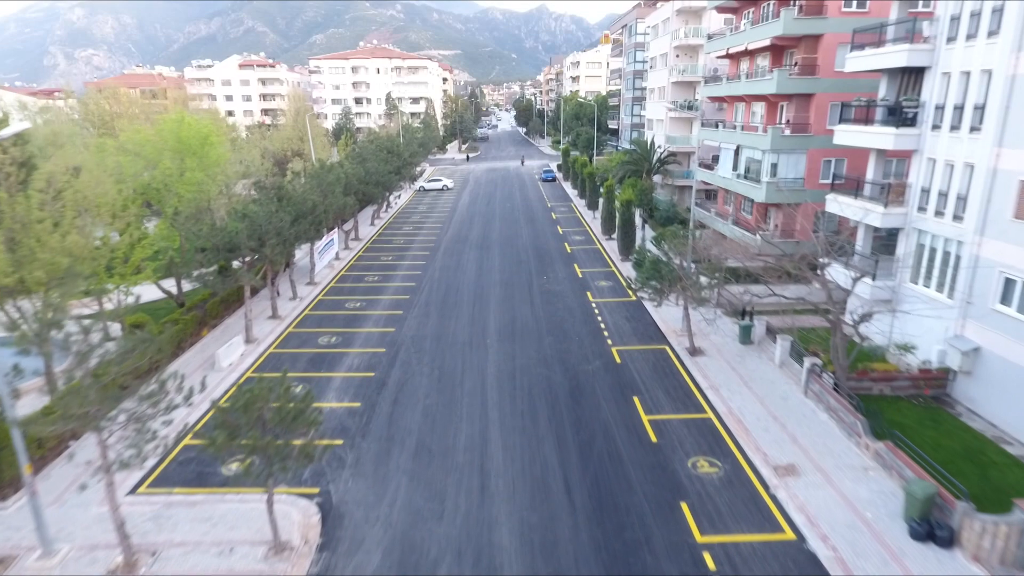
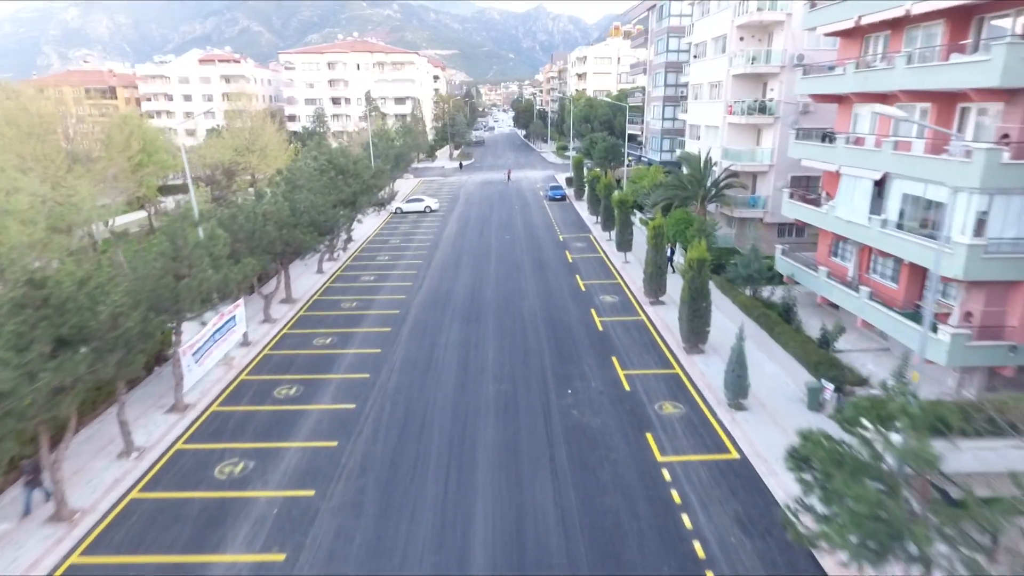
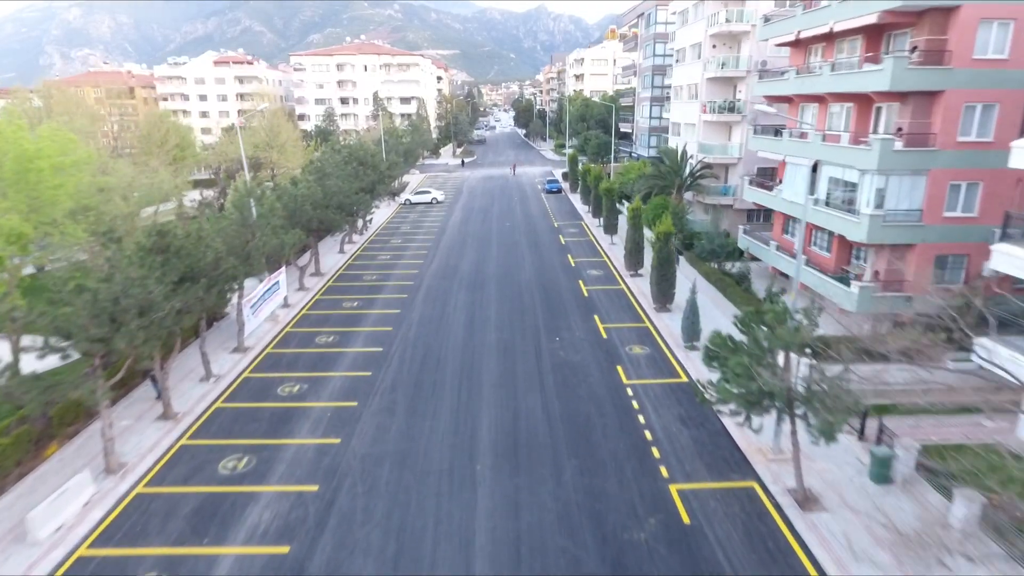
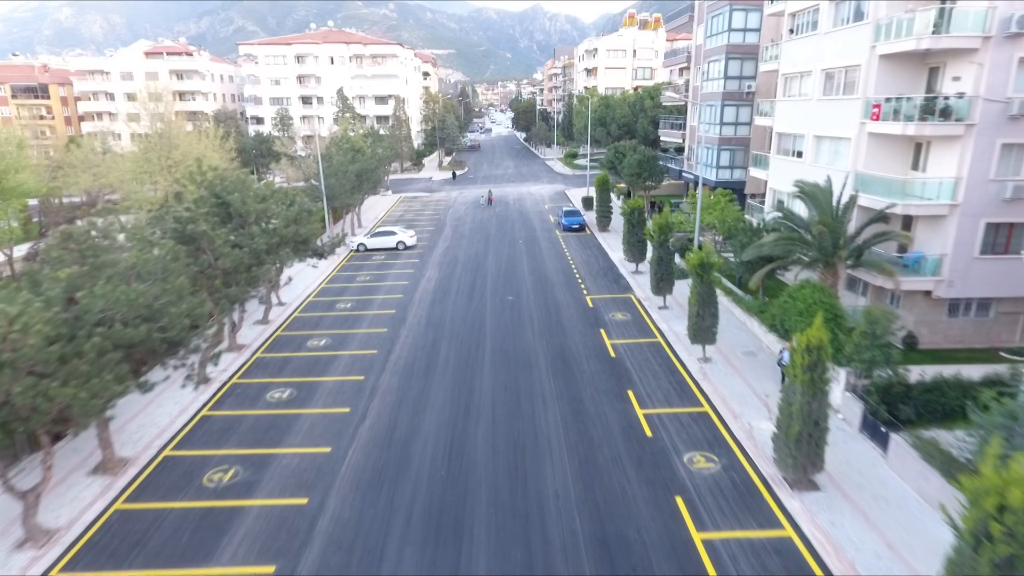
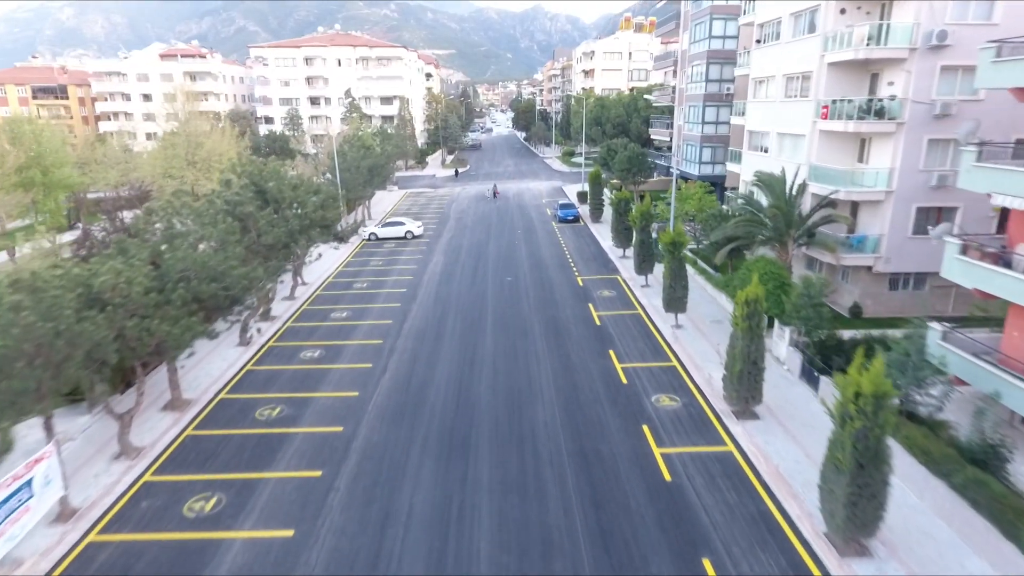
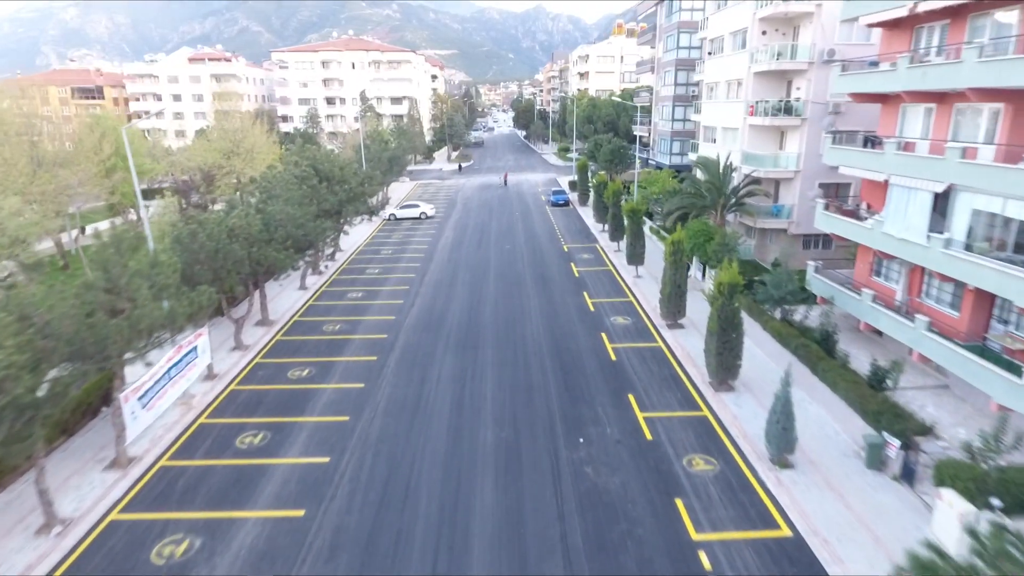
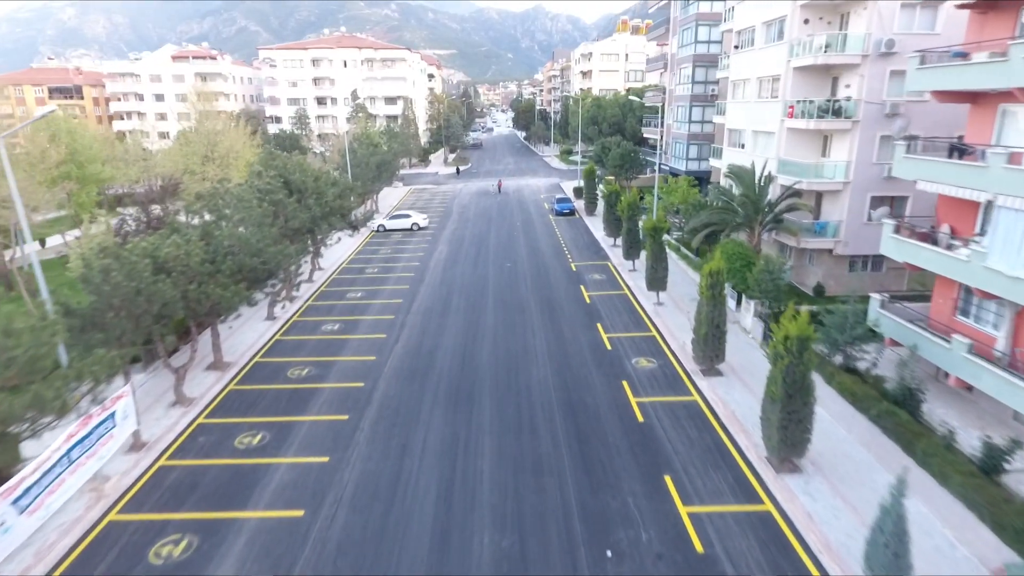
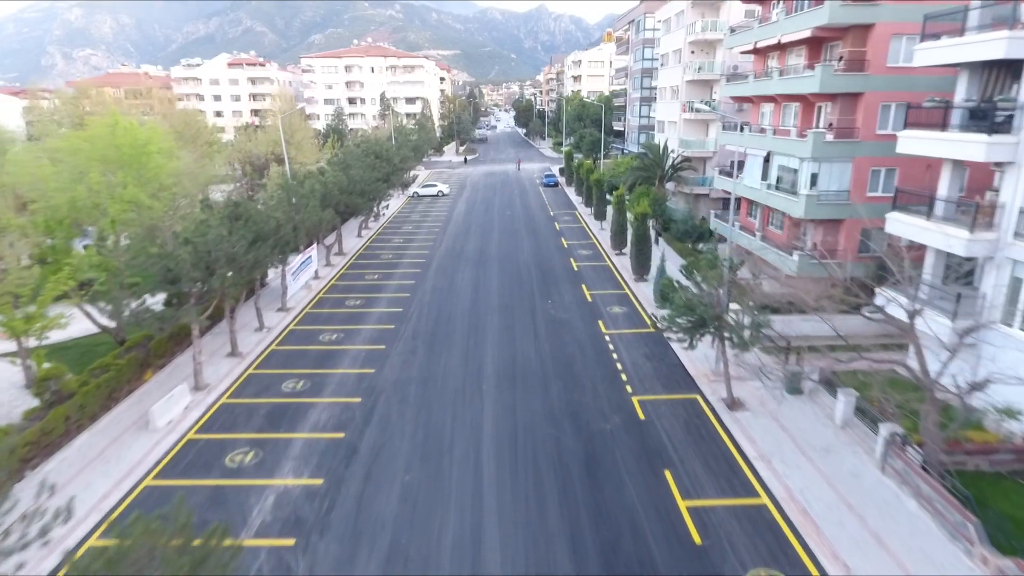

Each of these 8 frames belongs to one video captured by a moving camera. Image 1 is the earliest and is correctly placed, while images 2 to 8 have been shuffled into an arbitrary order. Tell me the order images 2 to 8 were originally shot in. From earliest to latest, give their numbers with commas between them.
8, 3, 2, 6, 7, 5, 4
